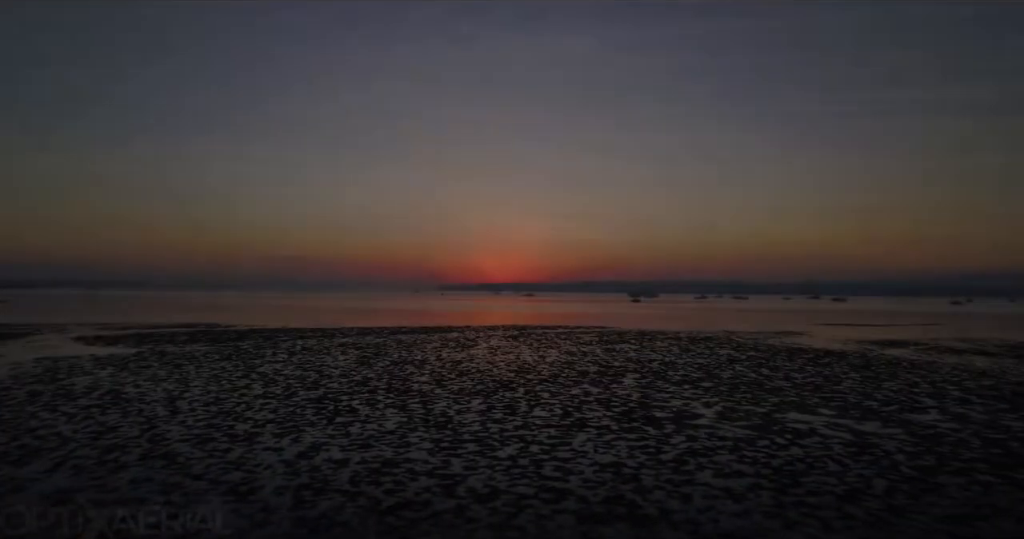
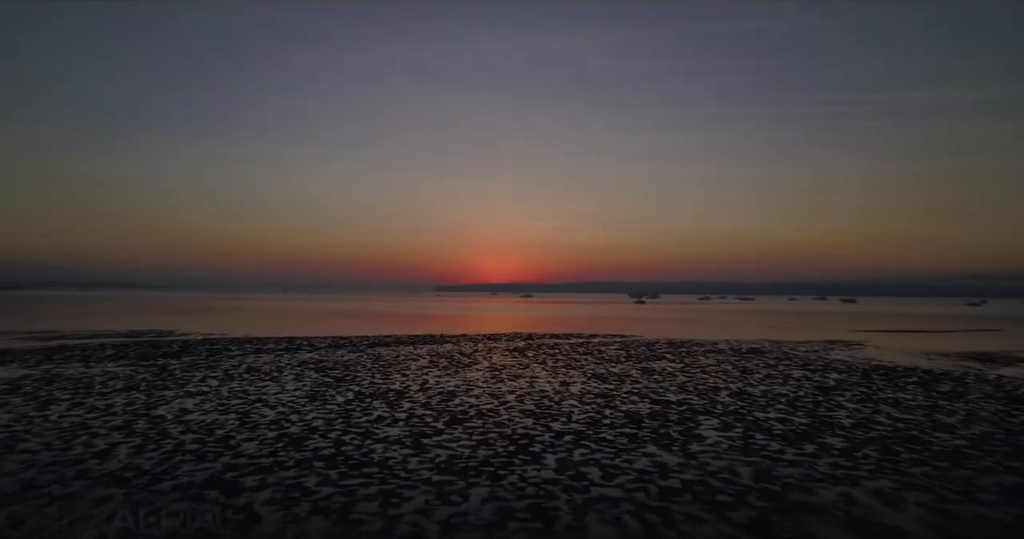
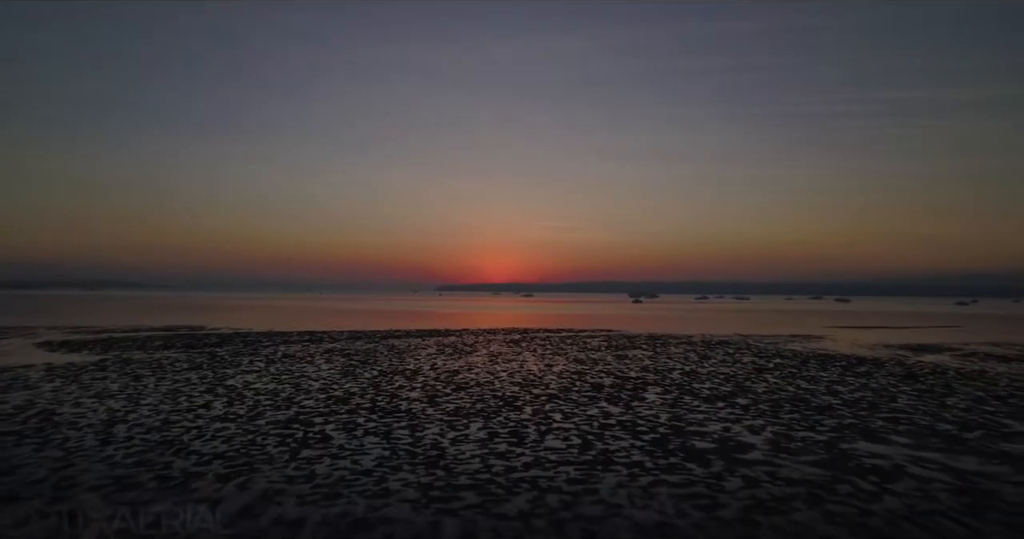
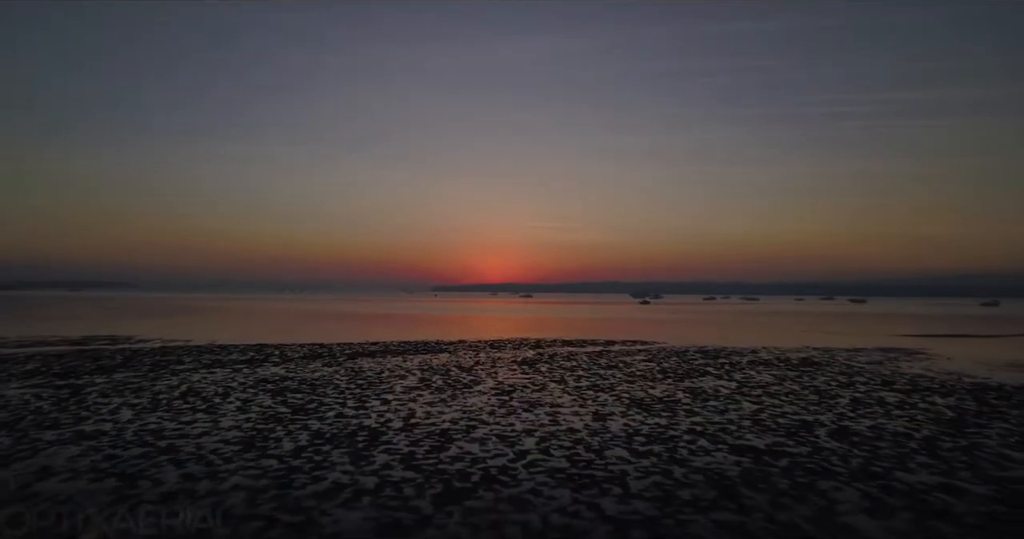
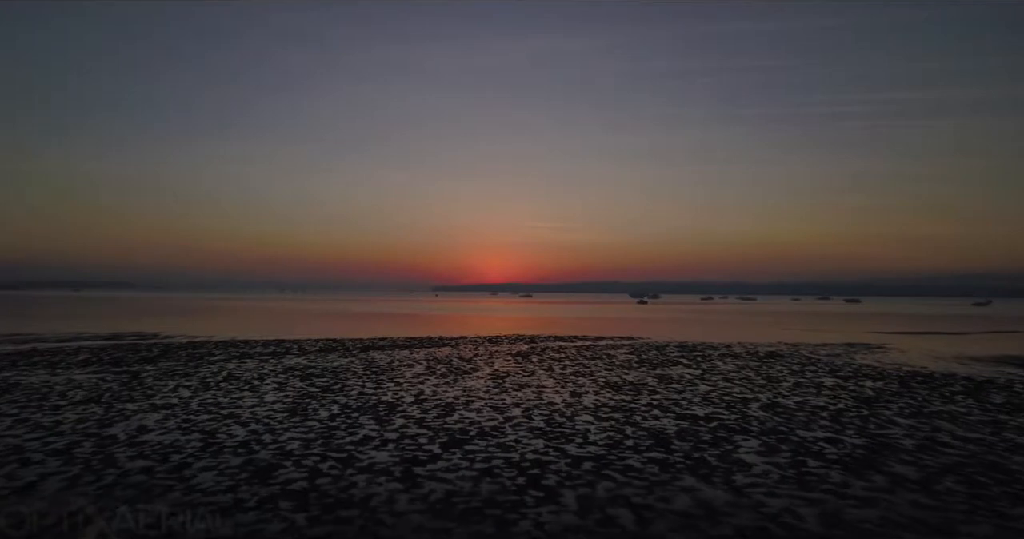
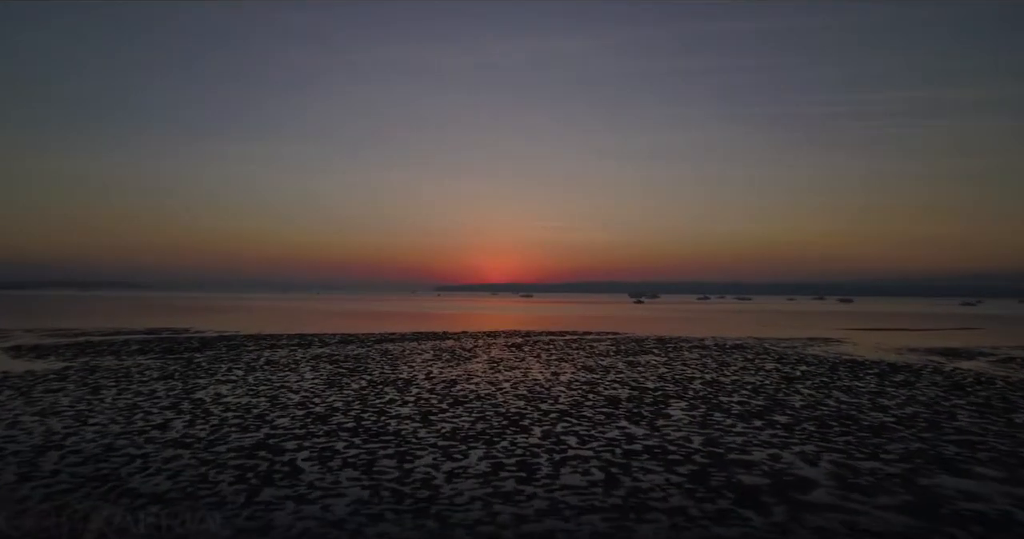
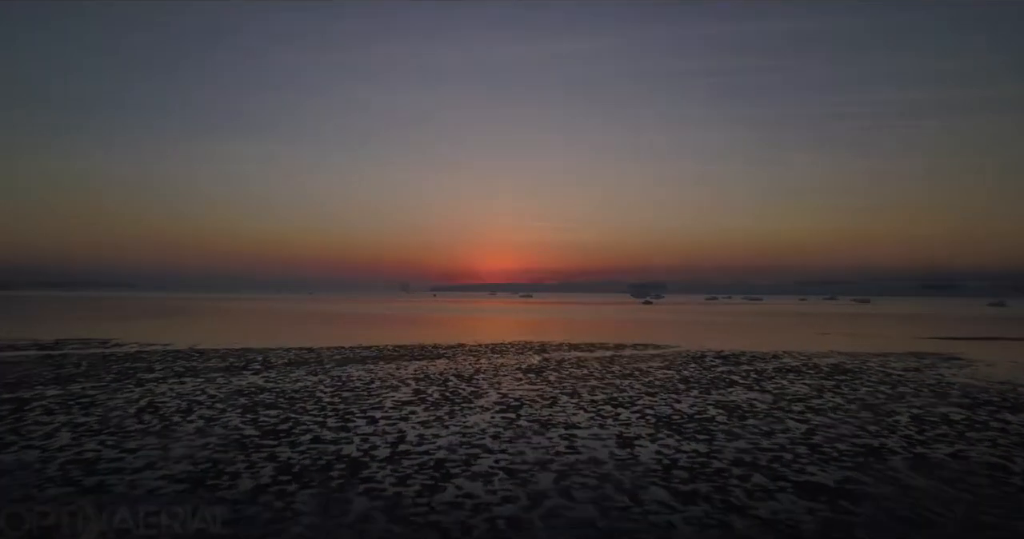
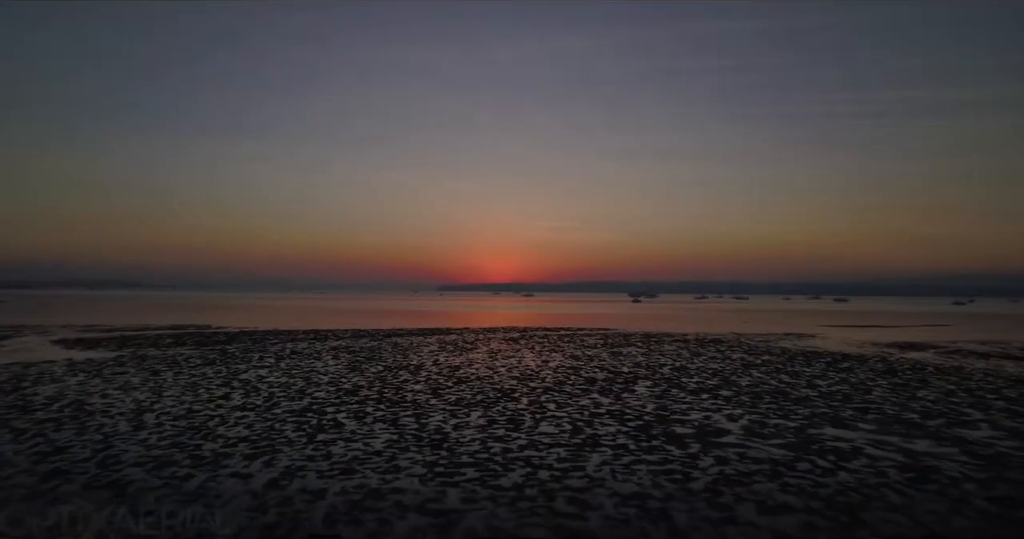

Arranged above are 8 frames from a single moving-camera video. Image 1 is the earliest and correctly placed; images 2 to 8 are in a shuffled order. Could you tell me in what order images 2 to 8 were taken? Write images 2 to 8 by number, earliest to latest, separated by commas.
8, 3, 6, 2, 5, 4, 7
